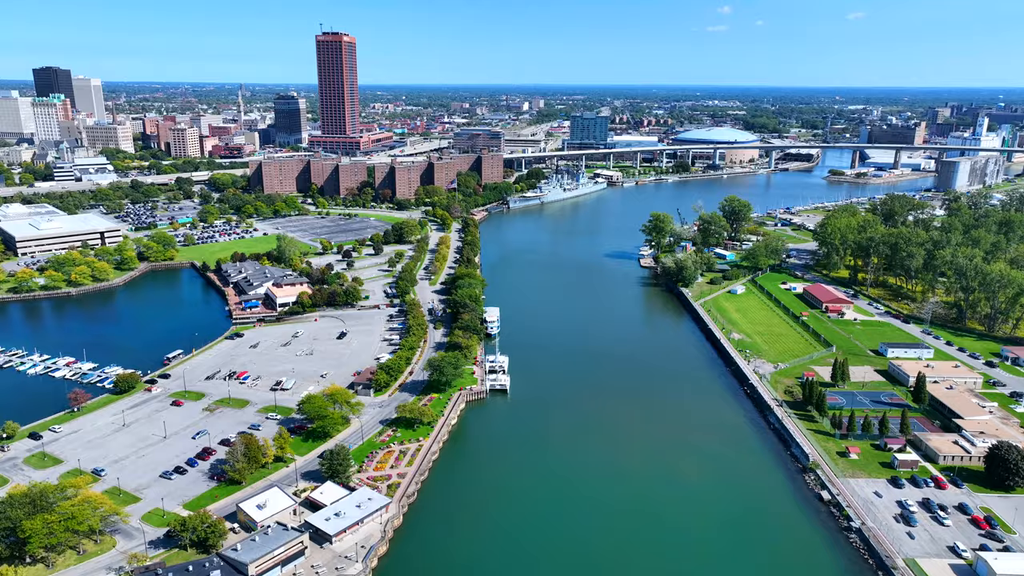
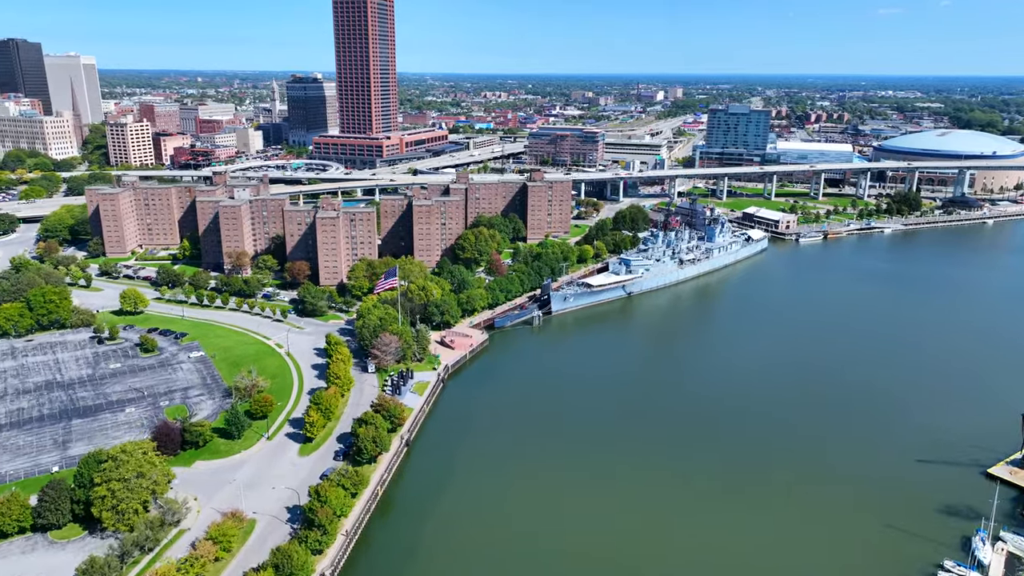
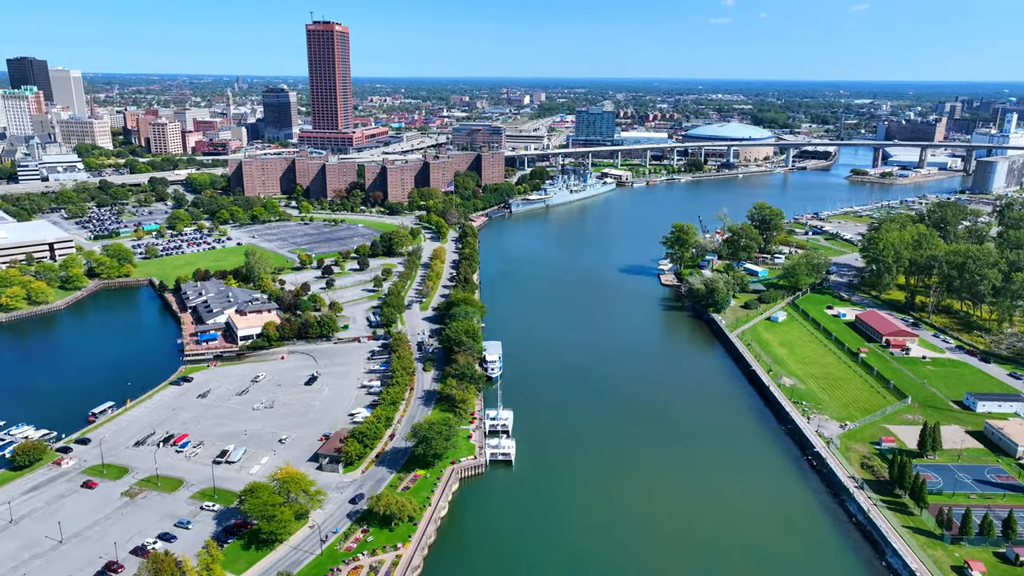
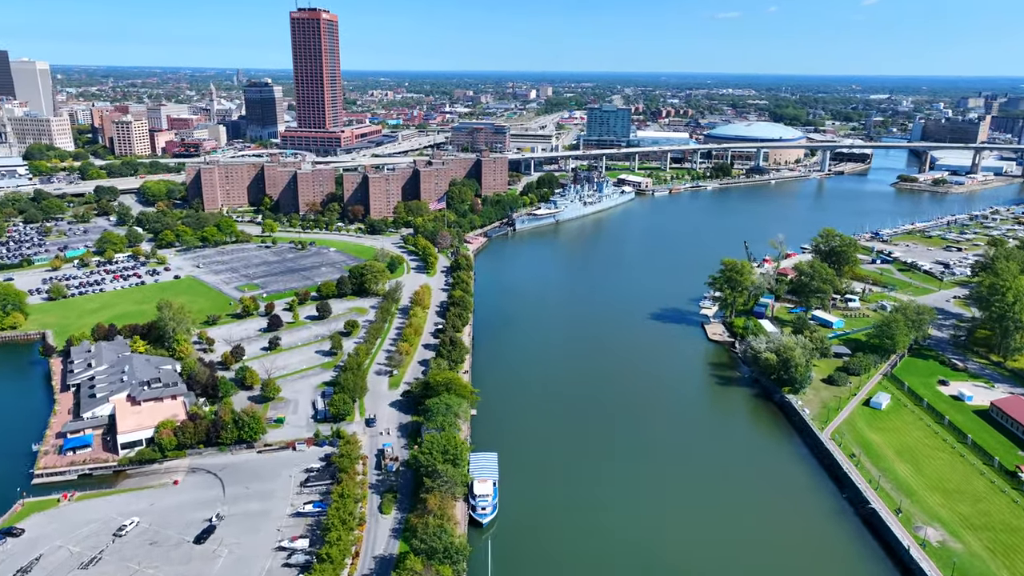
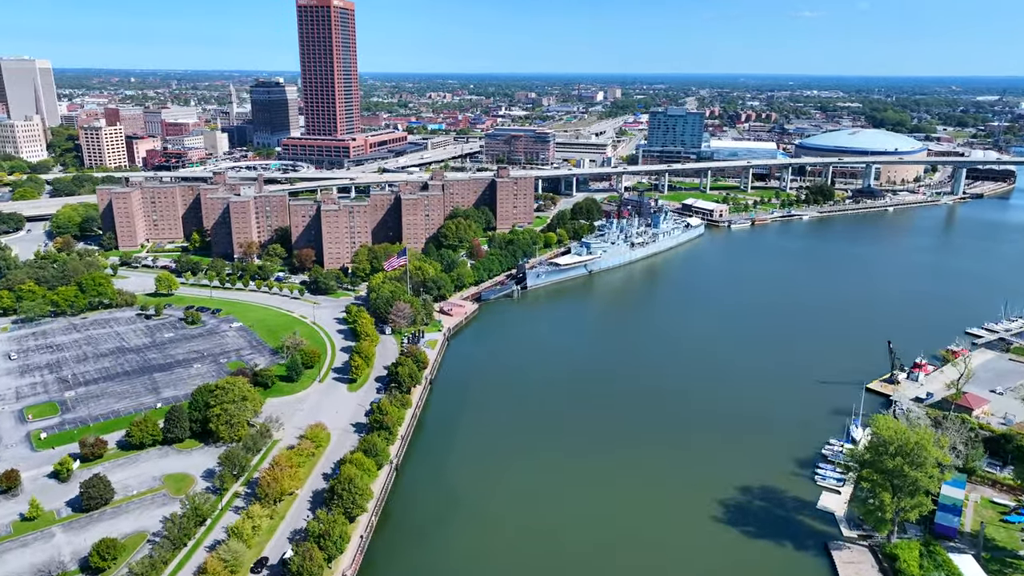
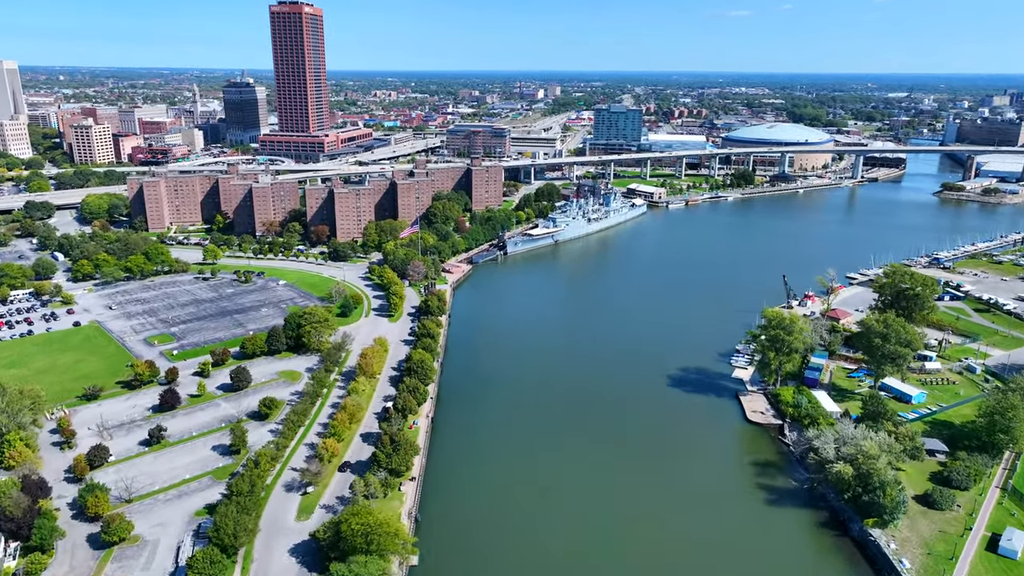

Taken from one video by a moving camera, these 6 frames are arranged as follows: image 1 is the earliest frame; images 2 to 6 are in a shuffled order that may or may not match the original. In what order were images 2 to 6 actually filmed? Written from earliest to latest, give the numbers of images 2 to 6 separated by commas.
3, 4, 6, 5, 2
